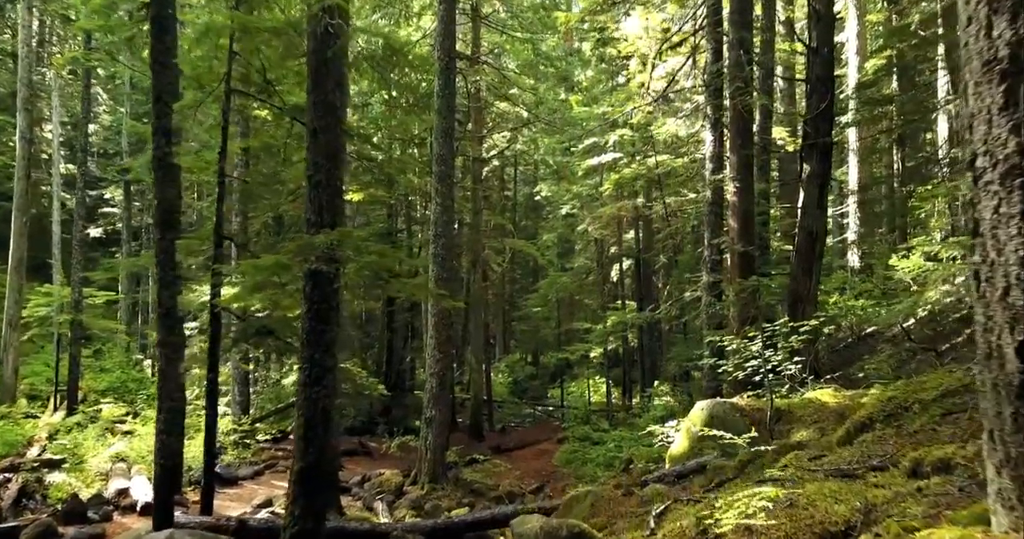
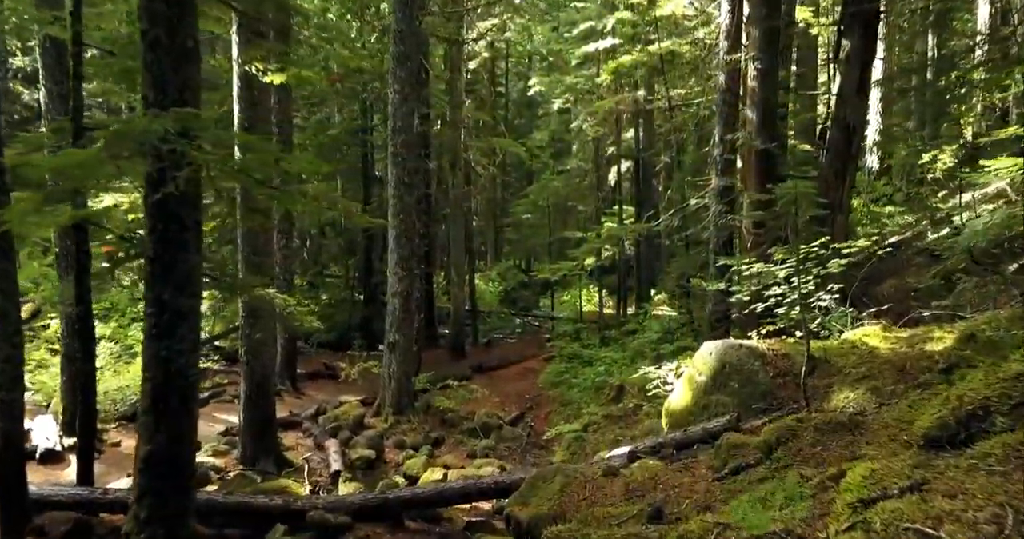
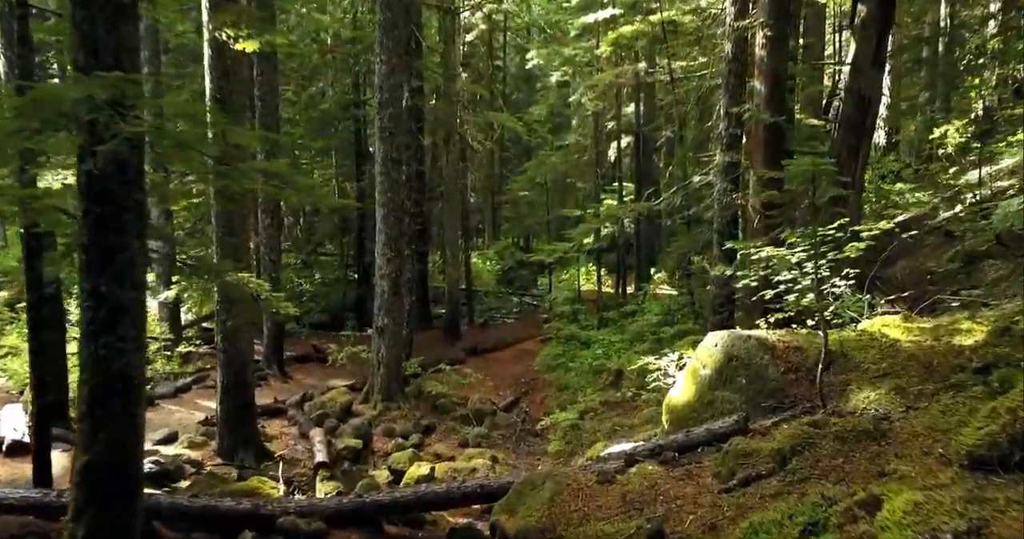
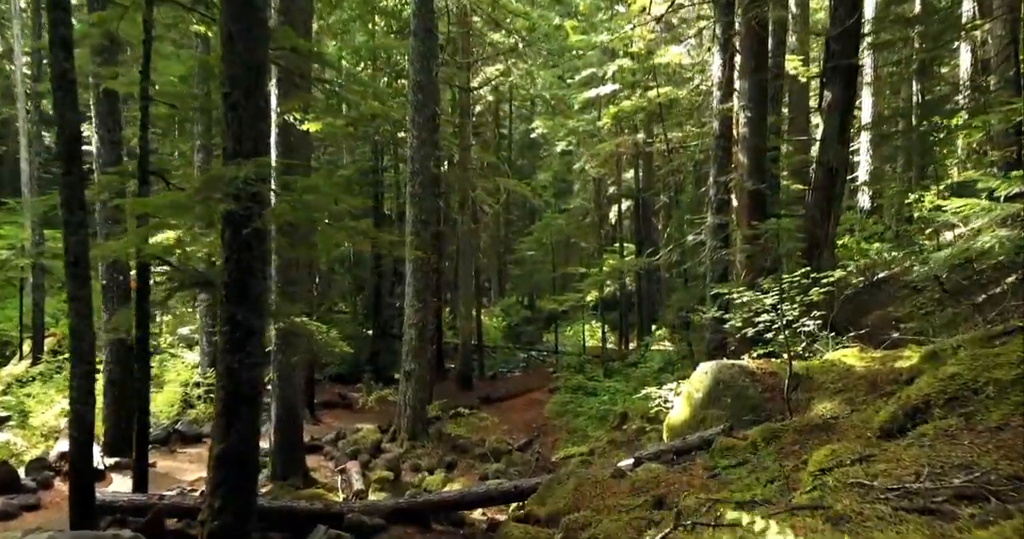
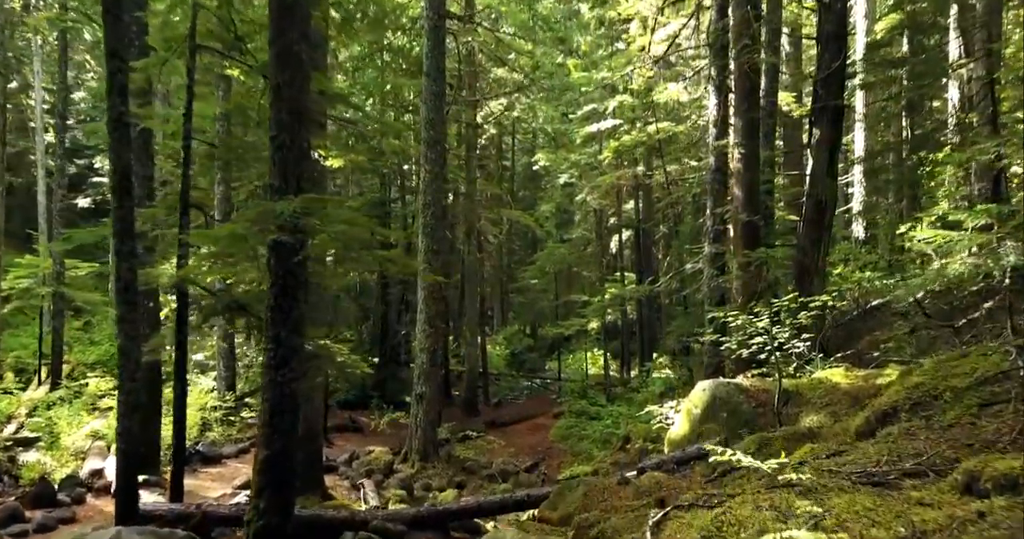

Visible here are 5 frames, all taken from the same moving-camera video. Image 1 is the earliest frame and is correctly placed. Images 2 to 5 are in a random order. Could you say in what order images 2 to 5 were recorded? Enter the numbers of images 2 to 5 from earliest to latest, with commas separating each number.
5, 4, 2, 3
